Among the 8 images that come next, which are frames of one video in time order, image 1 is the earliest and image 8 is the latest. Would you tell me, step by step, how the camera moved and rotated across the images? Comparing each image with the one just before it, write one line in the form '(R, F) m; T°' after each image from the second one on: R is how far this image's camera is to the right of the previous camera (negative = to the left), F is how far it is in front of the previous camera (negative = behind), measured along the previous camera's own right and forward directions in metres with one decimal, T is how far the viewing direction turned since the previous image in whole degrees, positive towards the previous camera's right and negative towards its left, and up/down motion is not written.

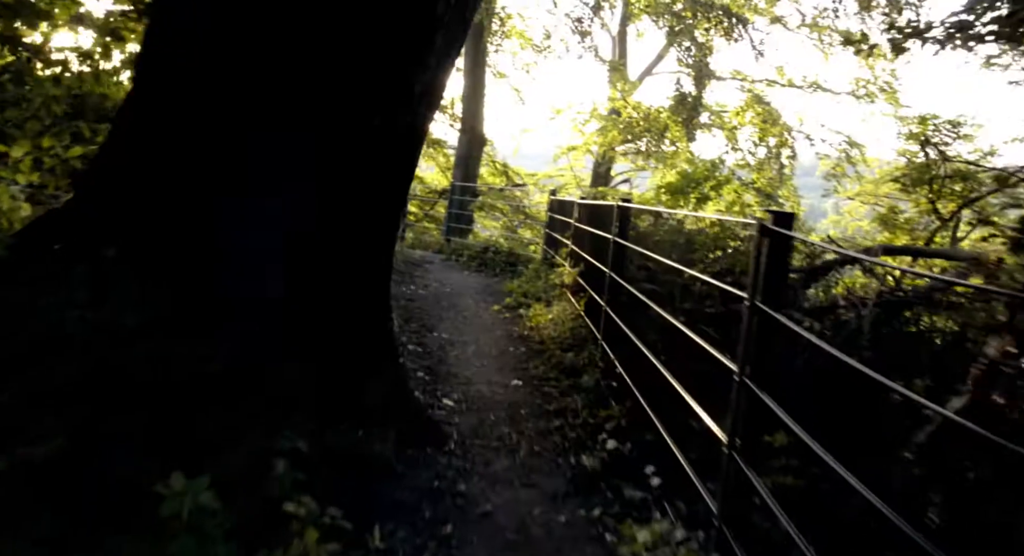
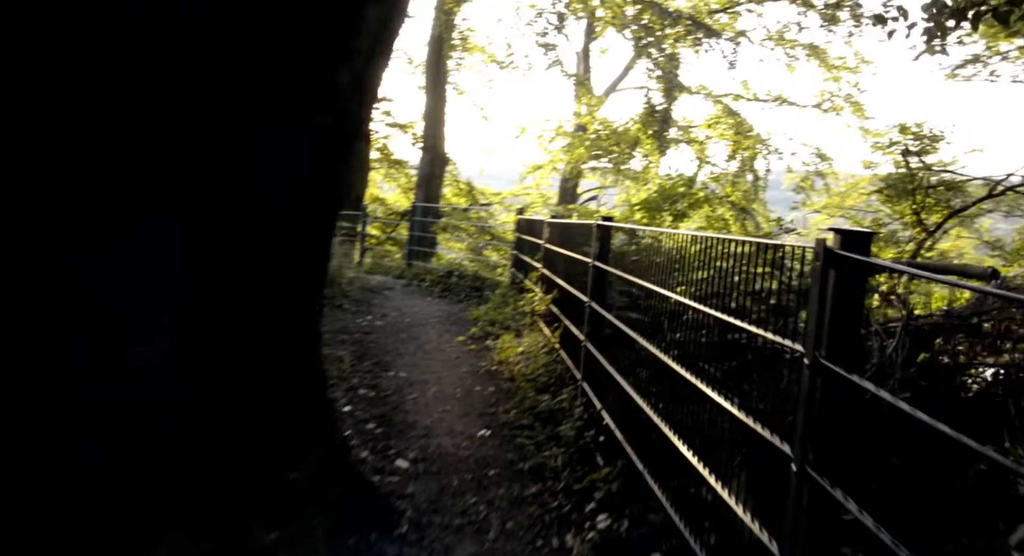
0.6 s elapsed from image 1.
(0.0, +0.7) m; +3°
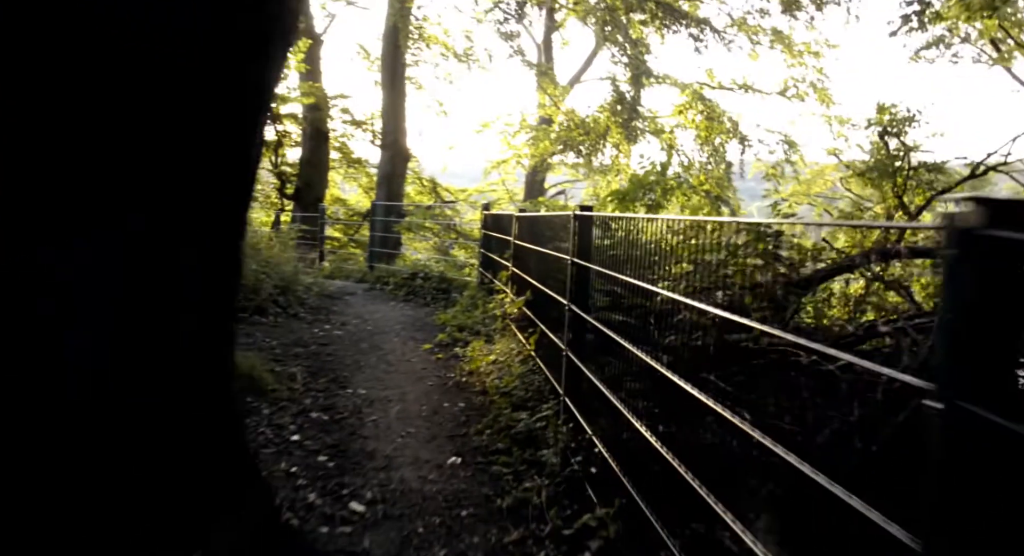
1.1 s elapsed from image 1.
(0.0, +0.6) m; +3°
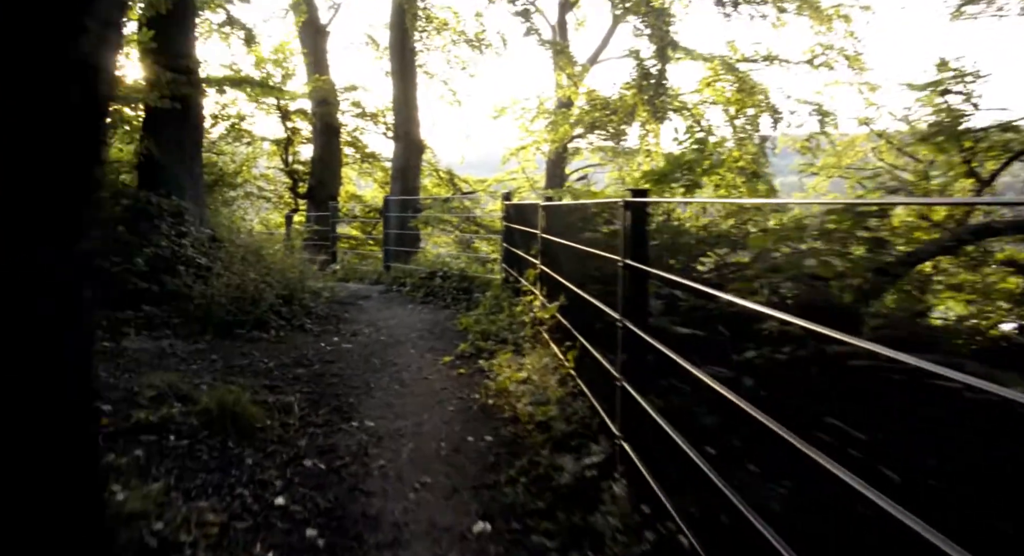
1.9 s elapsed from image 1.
(0.0, +0.9) m; -2°
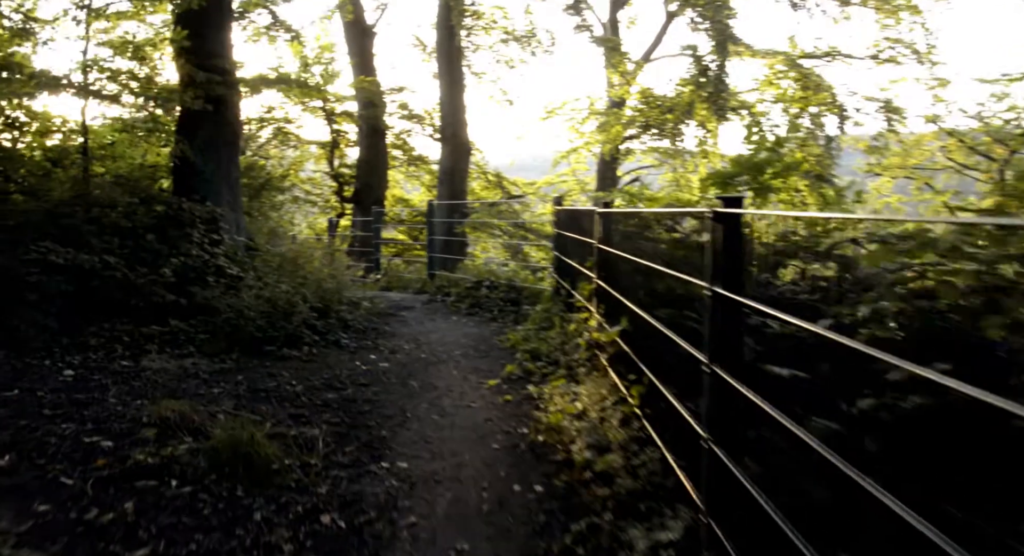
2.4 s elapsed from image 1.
(0.0, +0.6) m; -4°
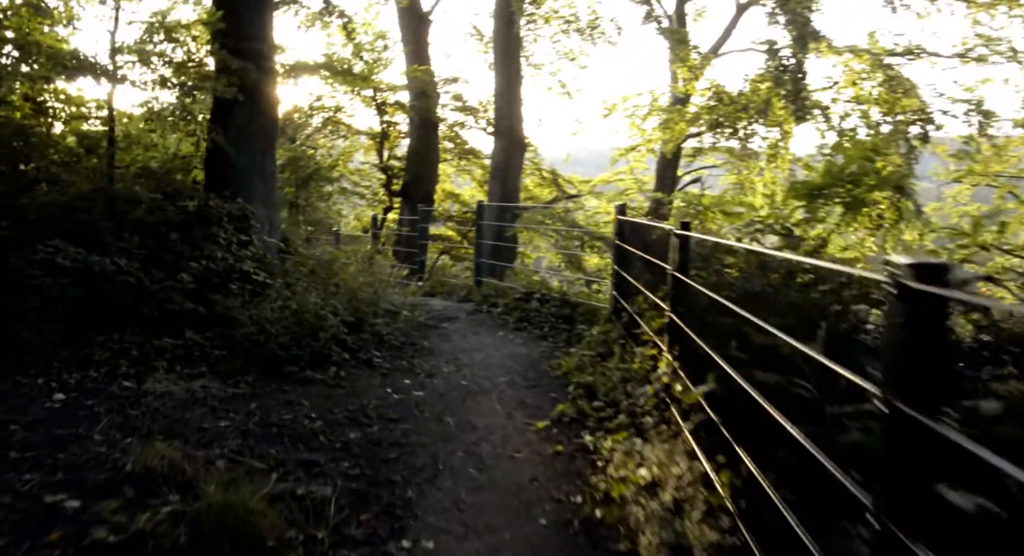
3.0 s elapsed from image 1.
(-0.1, +0.8) m; -5°
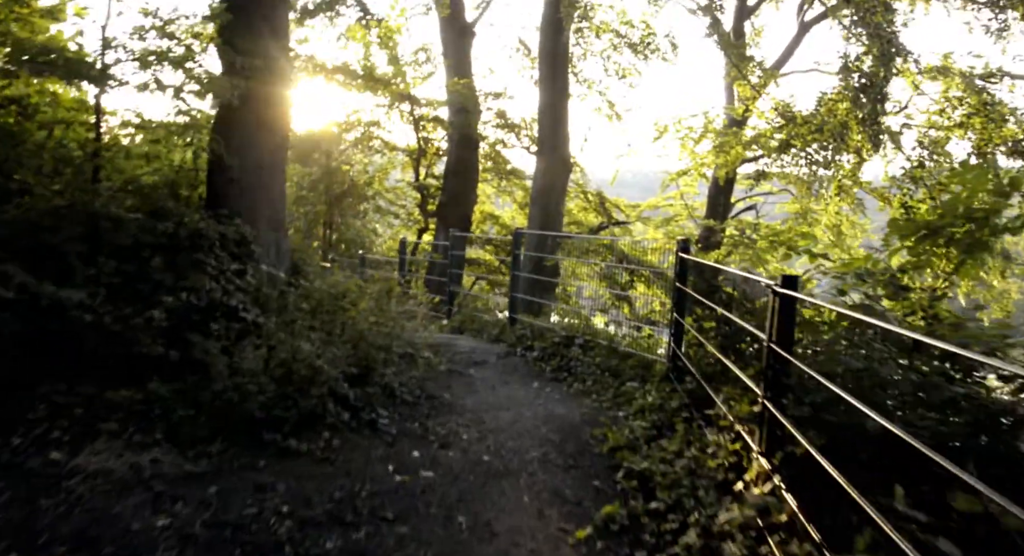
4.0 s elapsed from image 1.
(0.0, +1.0) m; -4°
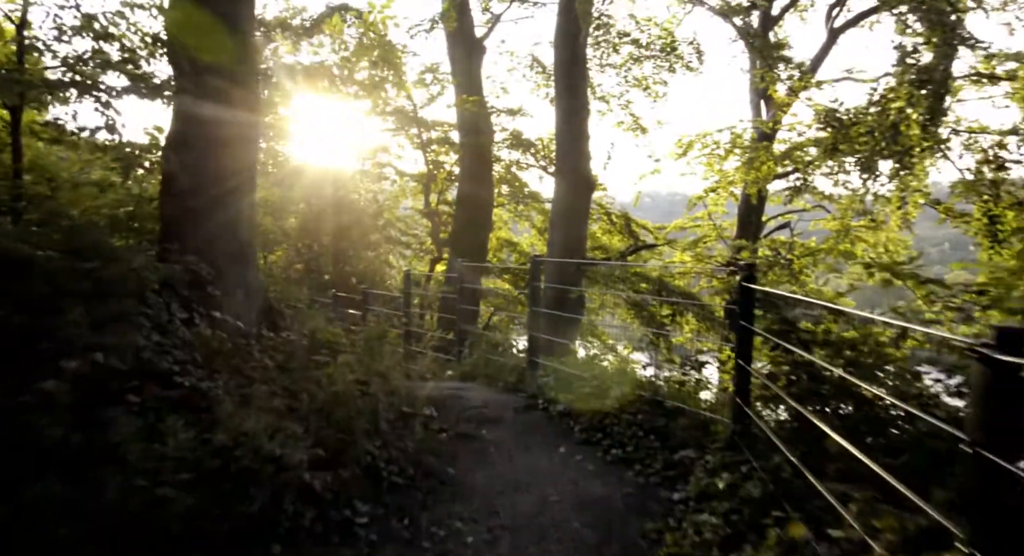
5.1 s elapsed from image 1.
(0.0, +1.2) m; -2°
